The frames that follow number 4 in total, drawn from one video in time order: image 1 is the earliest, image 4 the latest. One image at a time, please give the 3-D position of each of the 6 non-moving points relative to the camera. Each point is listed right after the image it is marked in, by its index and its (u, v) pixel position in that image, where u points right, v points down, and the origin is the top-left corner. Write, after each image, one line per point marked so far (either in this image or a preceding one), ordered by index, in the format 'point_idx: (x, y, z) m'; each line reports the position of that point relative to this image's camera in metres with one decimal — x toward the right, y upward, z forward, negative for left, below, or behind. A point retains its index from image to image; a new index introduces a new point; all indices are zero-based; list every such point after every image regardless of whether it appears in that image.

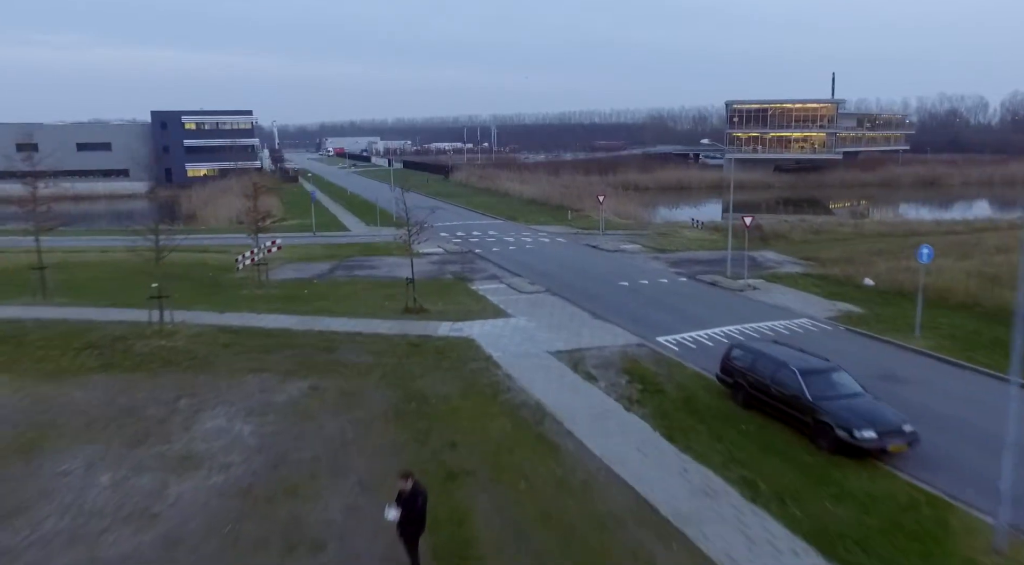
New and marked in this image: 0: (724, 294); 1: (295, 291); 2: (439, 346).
0: (+5.1, -0.3, +17.5) m
1: (-5.5, -0.2, +18.4) m
2: (-1.4, -1.2, +13.2) m
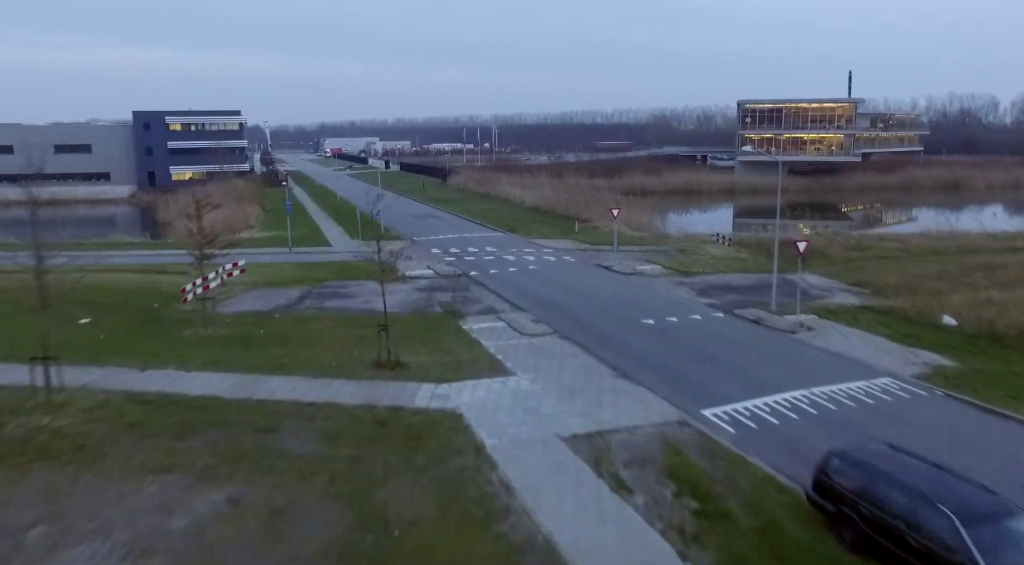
0: (+5.1, -1.1, +14.2) m
1: (-5.5, -1.0, +15.1) m
2: (-1.4, -2.0, +9.9) m
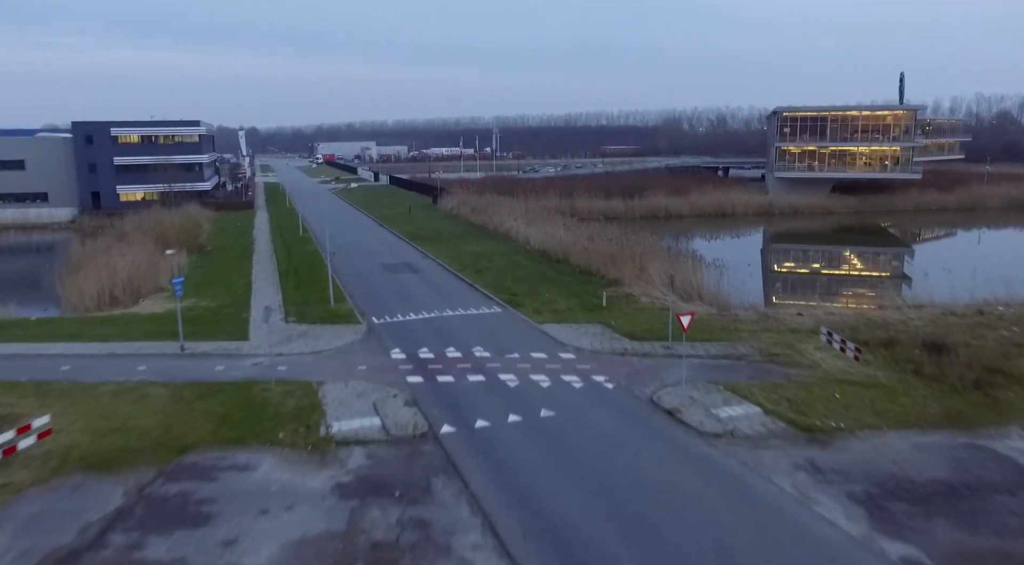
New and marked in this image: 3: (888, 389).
0: (+5.1, -3.9, +5.5) m
1: (-5.5, -3.8, +6.4) m
2: (-1.4, -4.8, +1.2) m
3: (+7.3, -2.1, +13.9) m
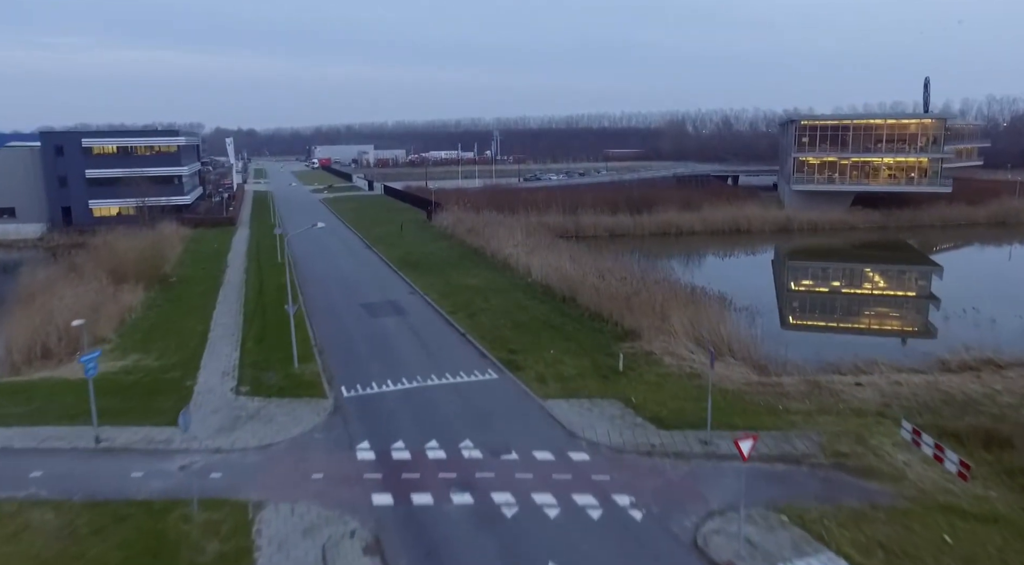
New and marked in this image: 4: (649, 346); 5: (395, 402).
0: (+5.0, -5.3, +1.9) m
1: (-5.6, -5.3, +2.9) m
2: (-1.4, -6.2, -2.3) m
3: (+7.2, -3.5, +10.4) m
4: (+3.7, -1.7, +19.4) m
5: (-2.6, -2.6, +16.2) m
